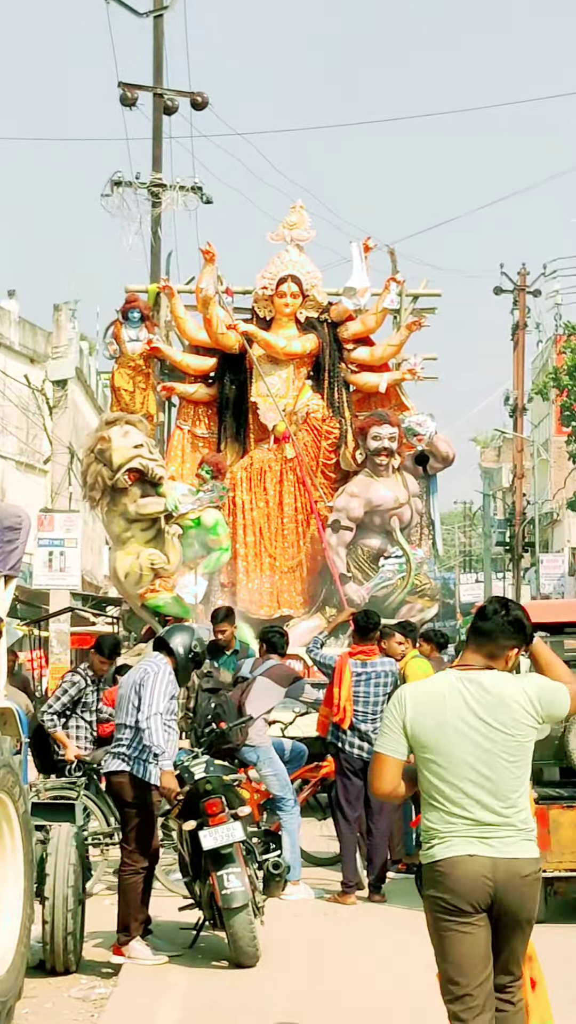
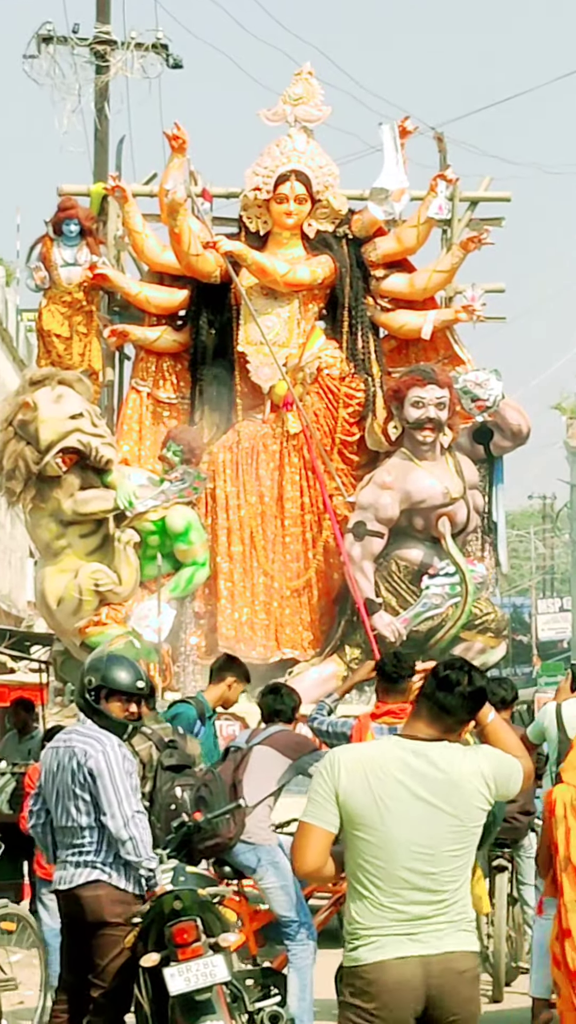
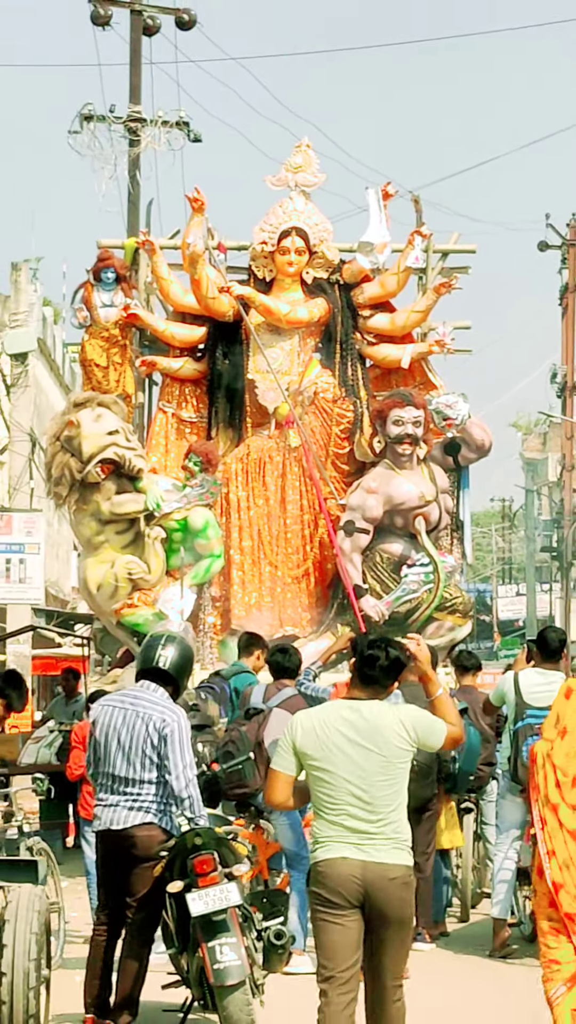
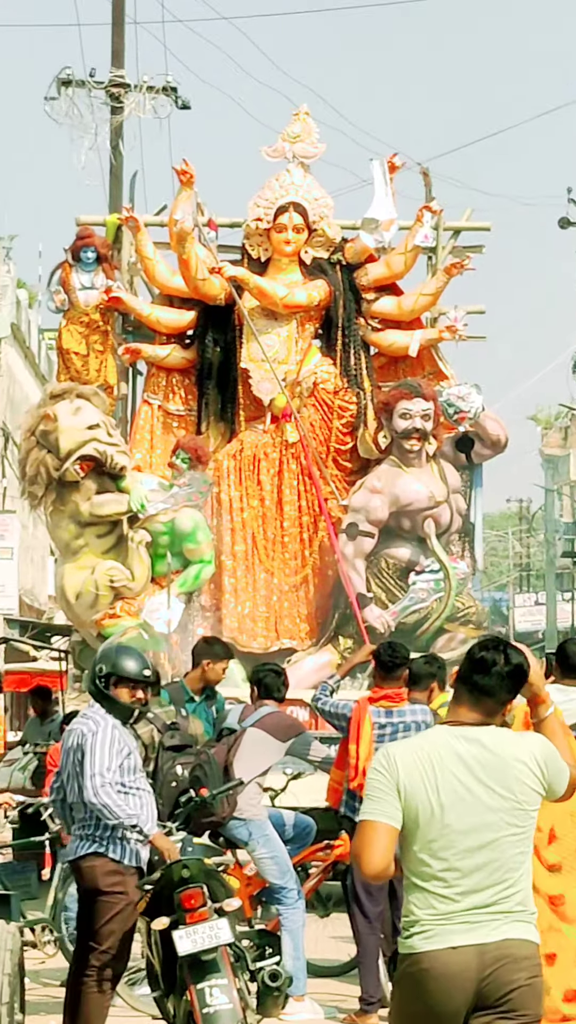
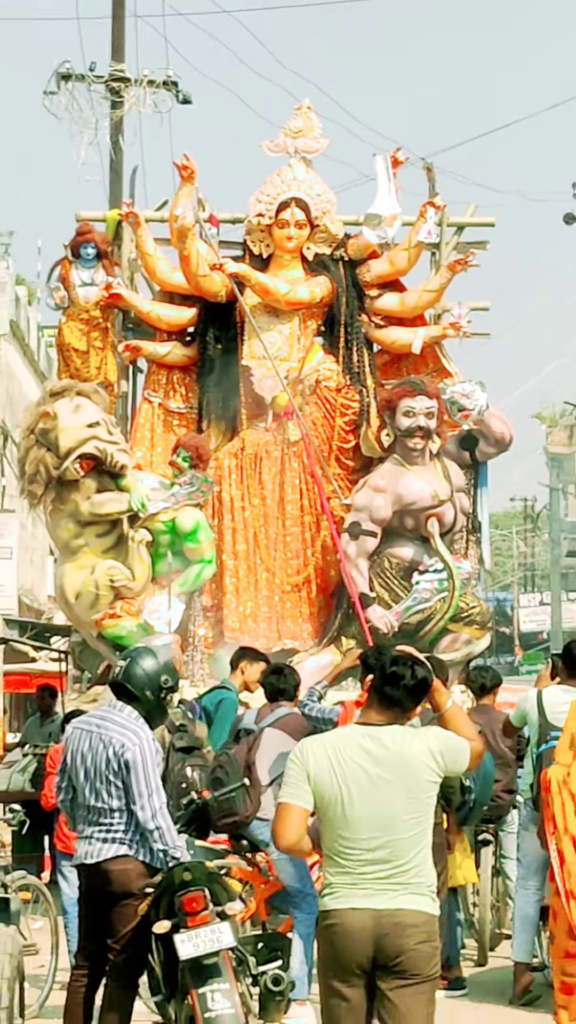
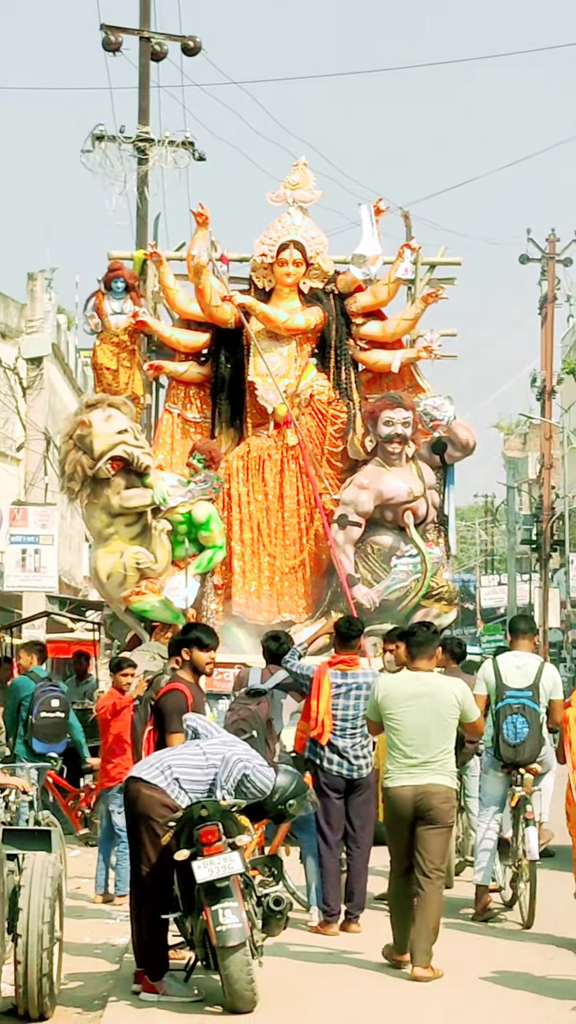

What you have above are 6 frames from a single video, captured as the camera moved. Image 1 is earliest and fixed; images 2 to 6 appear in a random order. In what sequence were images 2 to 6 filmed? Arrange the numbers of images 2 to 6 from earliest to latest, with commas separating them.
4, 2, 5, 3, 6
